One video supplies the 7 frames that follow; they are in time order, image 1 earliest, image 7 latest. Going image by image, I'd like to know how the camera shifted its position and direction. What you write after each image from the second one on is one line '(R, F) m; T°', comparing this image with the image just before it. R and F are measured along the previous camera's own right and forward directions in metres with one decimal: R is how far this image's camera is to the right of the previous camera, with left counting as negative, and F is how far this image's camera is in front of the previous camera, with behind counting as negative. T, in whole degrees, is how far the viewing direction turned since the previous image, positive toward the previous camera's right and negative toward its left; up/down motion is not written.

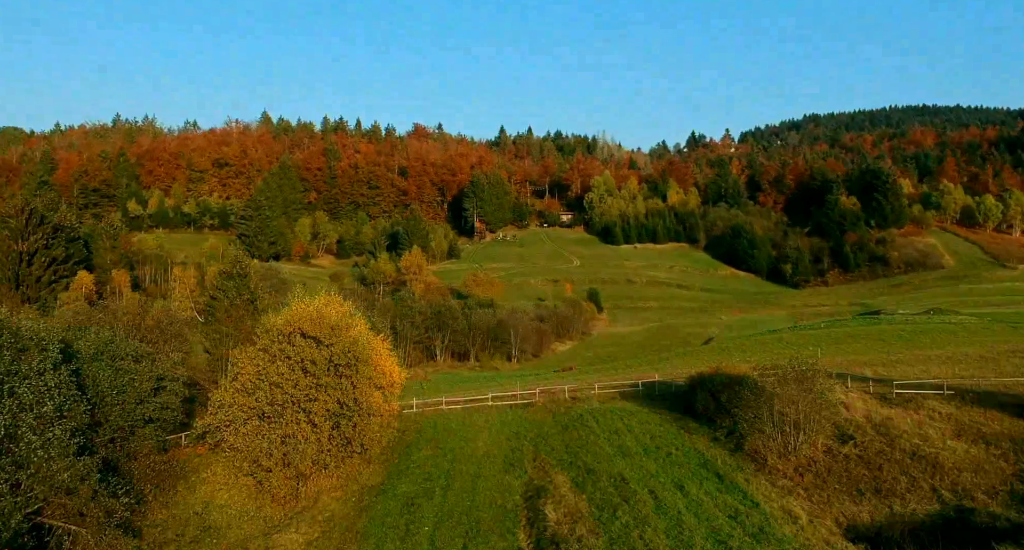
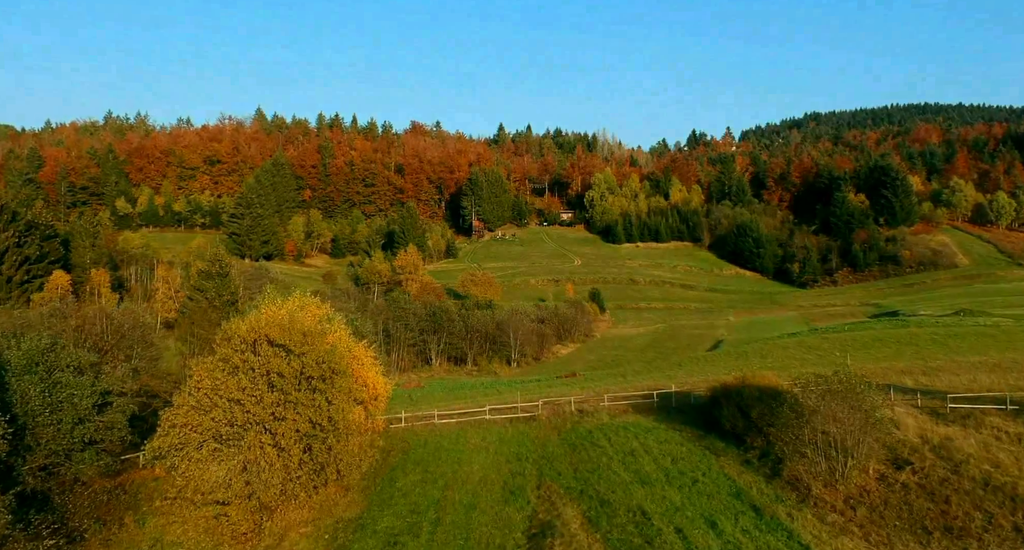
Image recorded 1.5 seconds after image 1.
(-0.1, +5.0) m; 0°
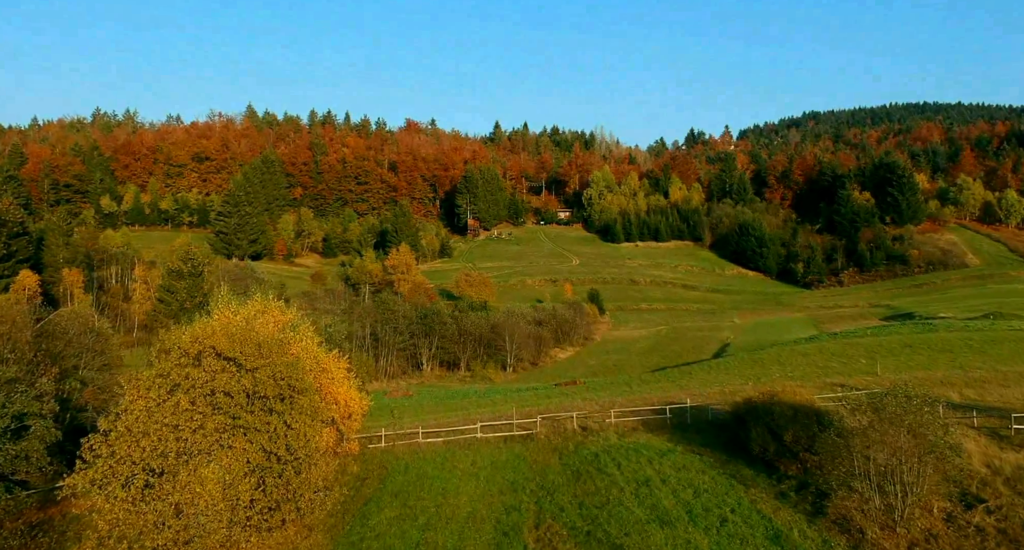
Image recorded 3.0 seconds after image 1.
(+0.1, +5.0) m; 0°
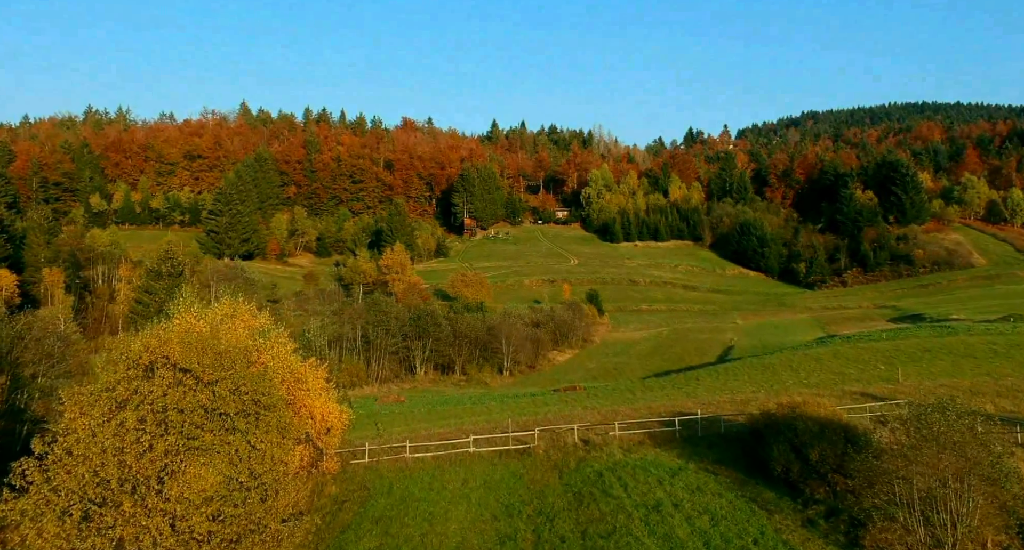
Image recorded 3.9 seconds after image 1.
(+0.1, +3.1) m; 0°
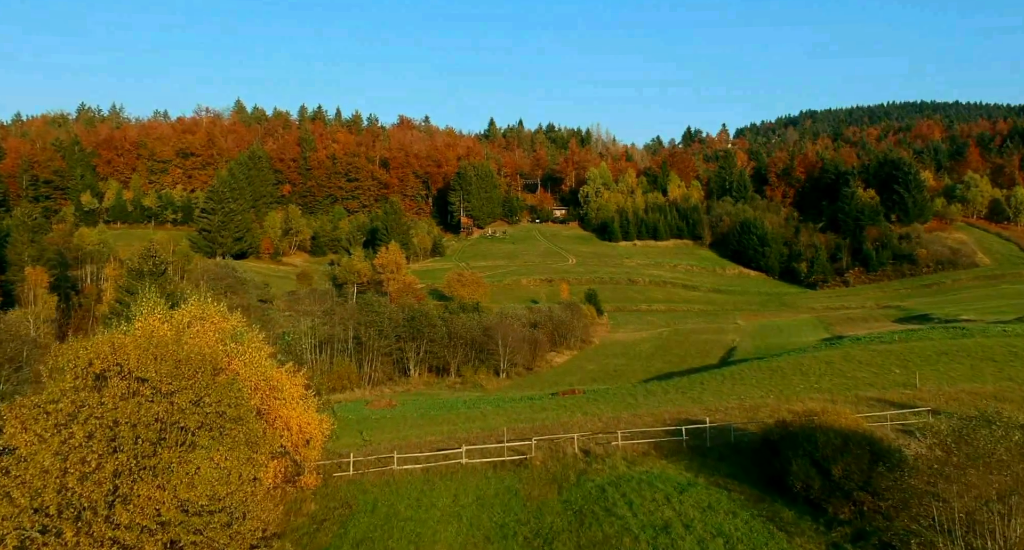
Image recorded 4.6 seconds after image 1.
(+0.1, +2.4) m; 0°
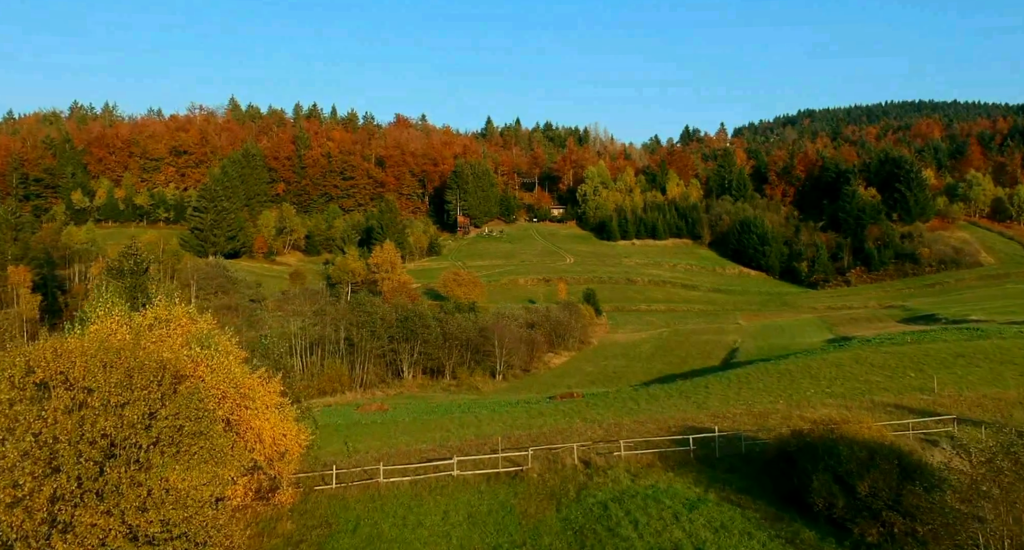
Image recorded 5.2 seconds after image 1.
(+0.1, +2.3) m; 0°
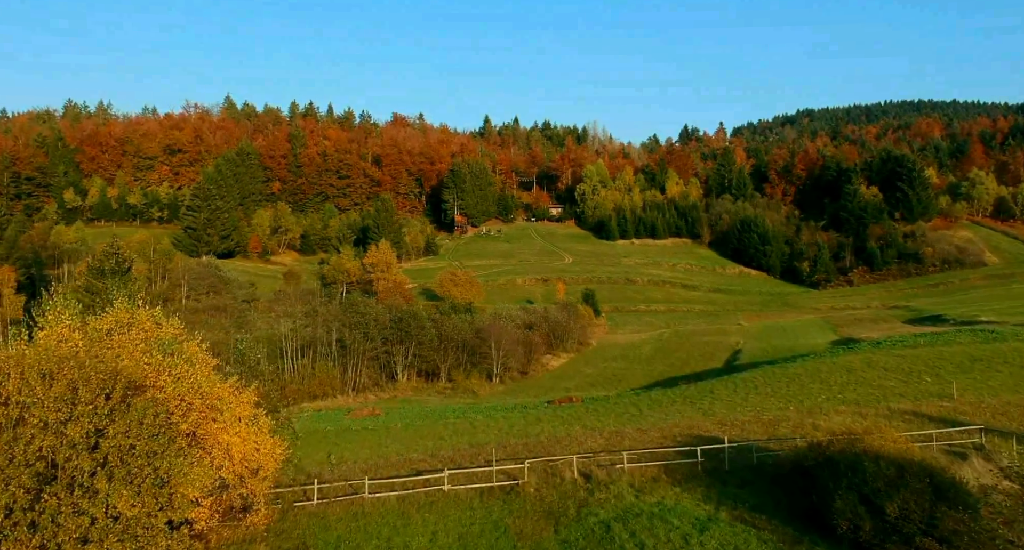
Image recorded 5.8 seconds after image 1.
(+0.1, +2.1) m; 0°
